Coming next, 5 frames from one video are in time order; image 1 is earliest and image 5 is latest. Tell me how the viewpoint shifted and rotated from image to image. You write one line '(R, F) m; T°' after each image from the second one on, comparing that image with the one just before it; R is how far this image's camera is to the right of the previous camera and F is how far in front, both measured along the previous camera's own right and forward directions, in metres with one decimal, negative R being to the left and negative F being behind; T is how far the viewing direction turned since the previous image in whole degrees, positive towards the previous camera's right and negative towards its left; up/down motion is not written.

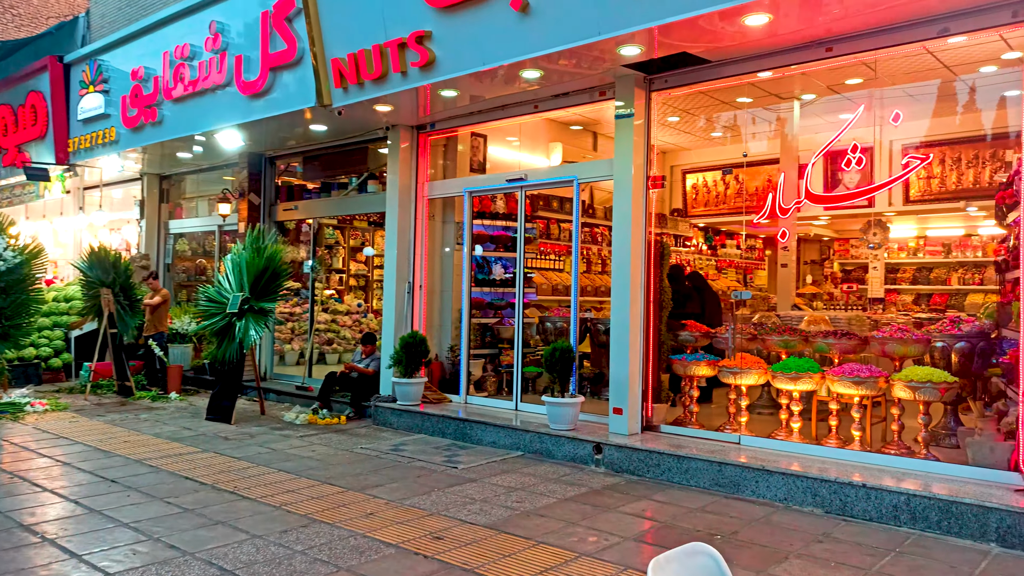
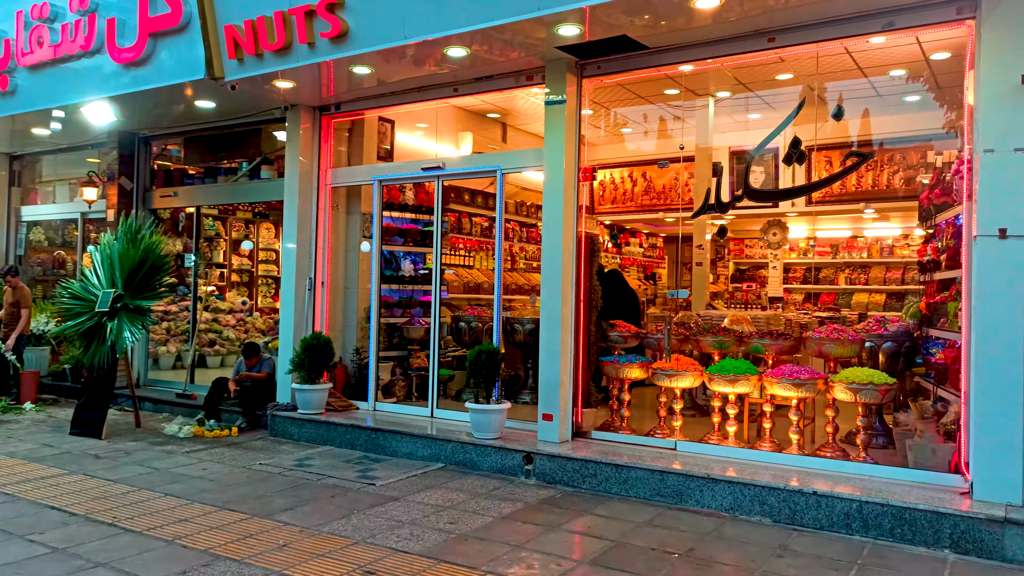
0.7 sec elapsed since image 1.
(-0.3, +0.5) m; +9°
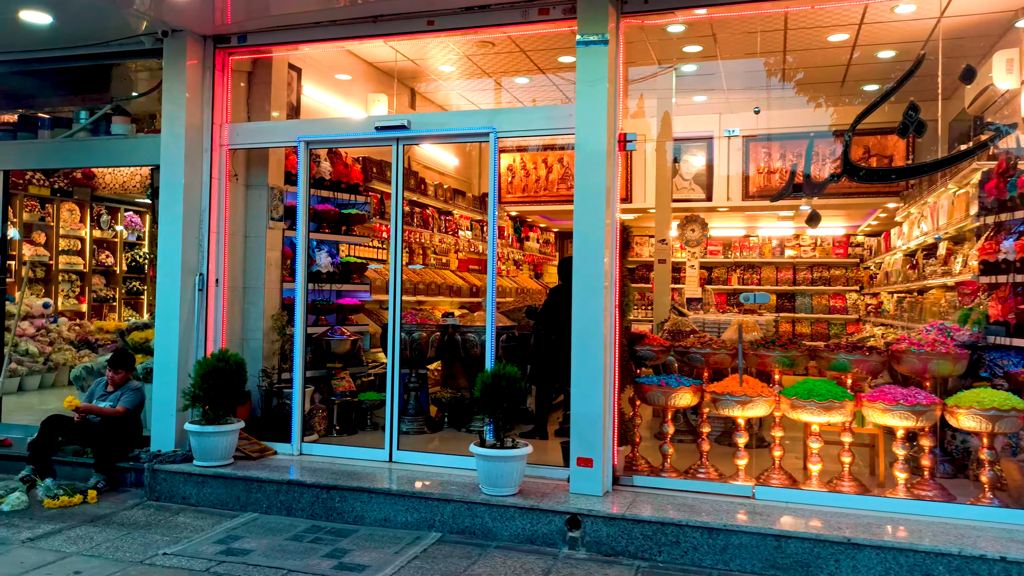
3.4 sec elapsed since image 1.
(-1.2, +1.6) m; +15°
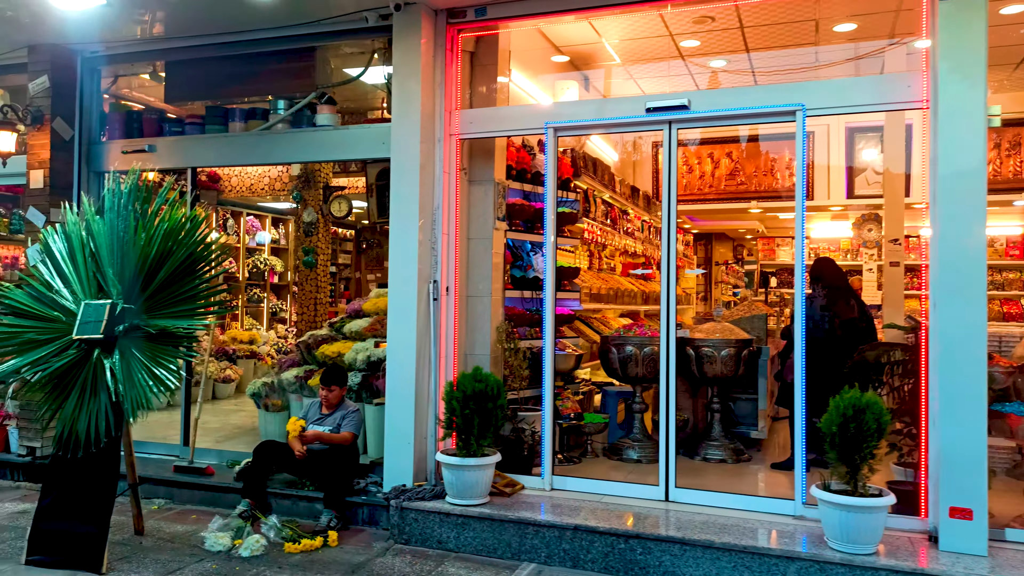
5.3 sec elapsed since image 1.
(-1.3, +0.7) m; -3°
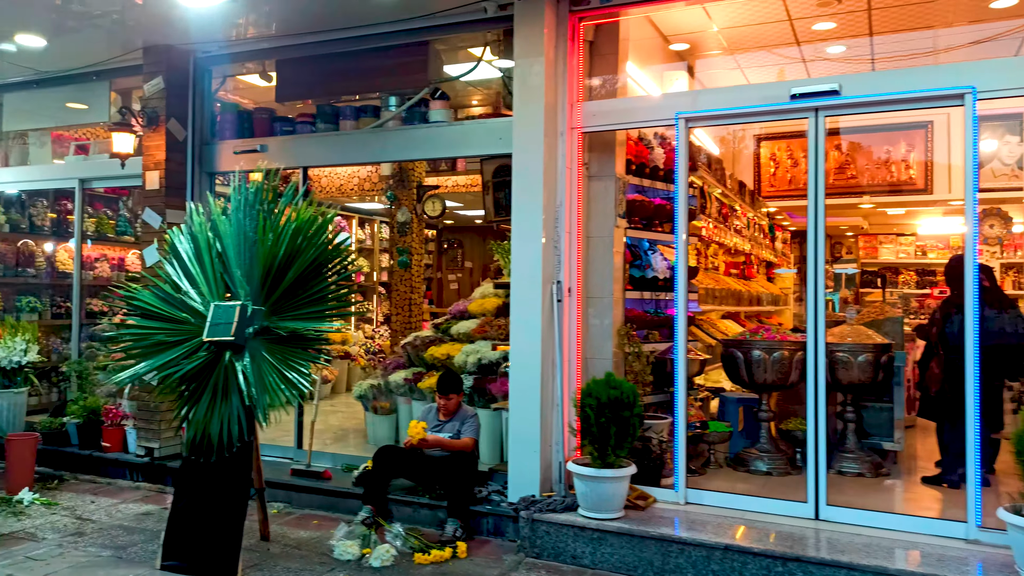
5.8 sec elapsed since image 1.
(-0.4, +0.2) m; -5°
